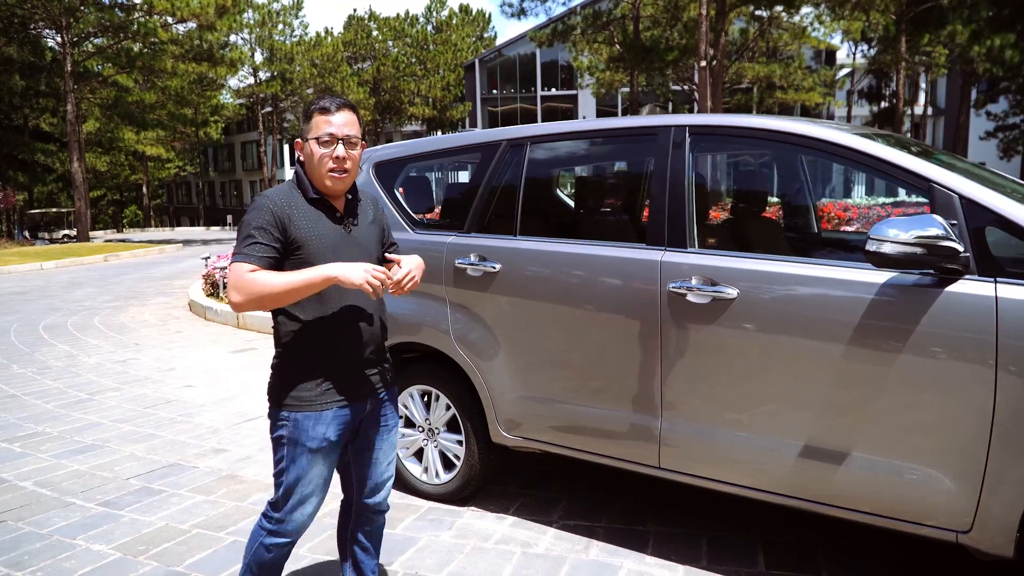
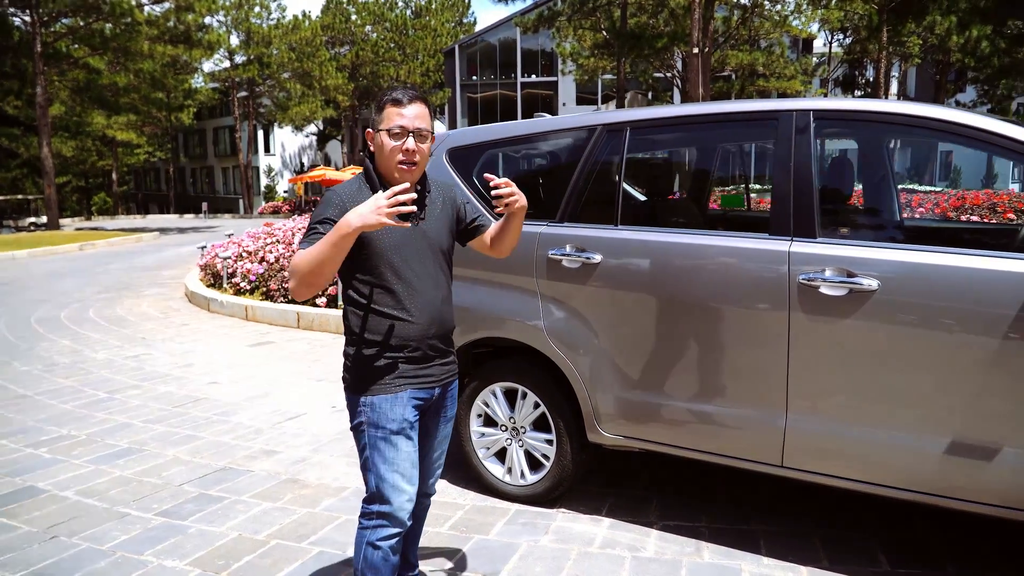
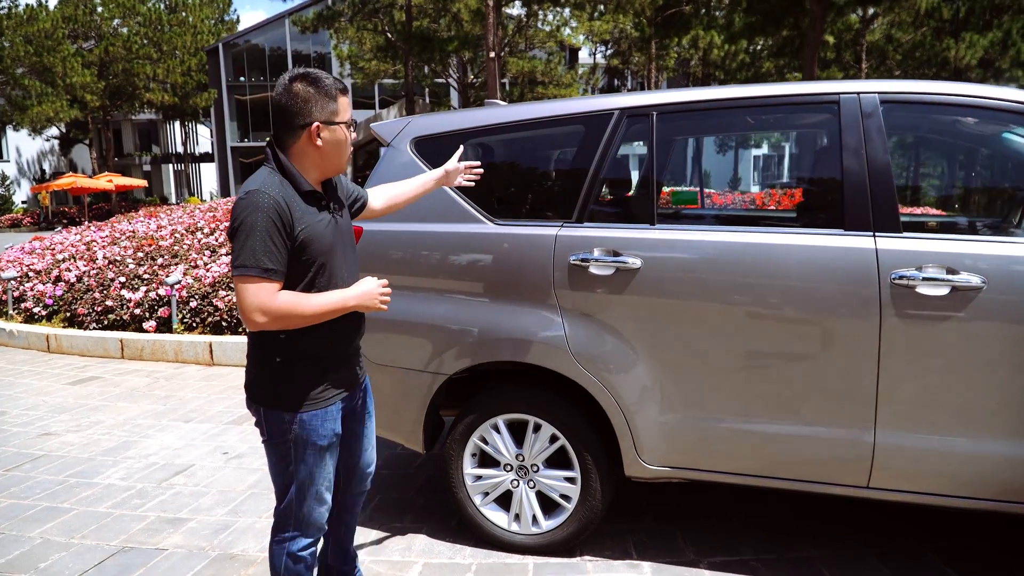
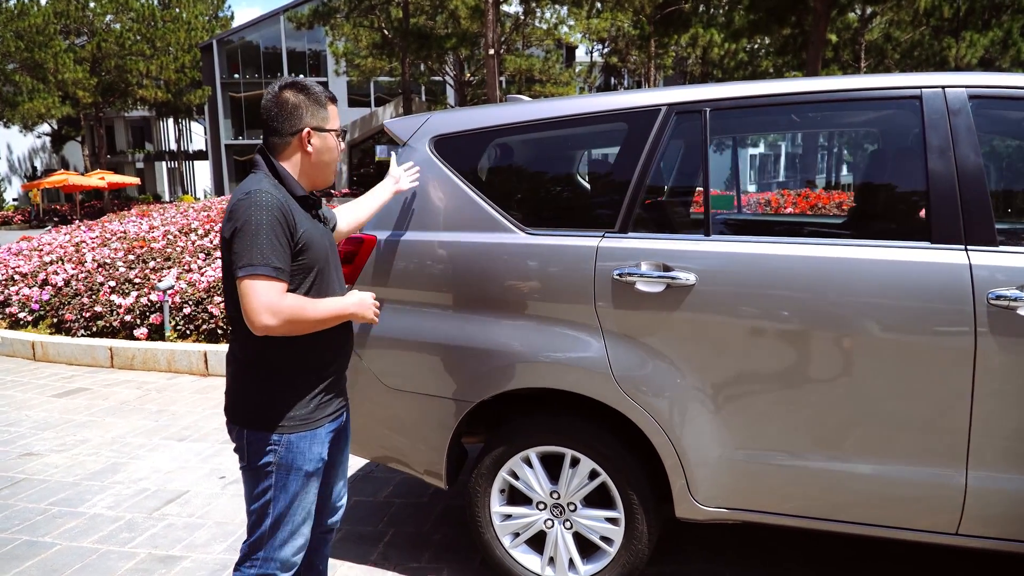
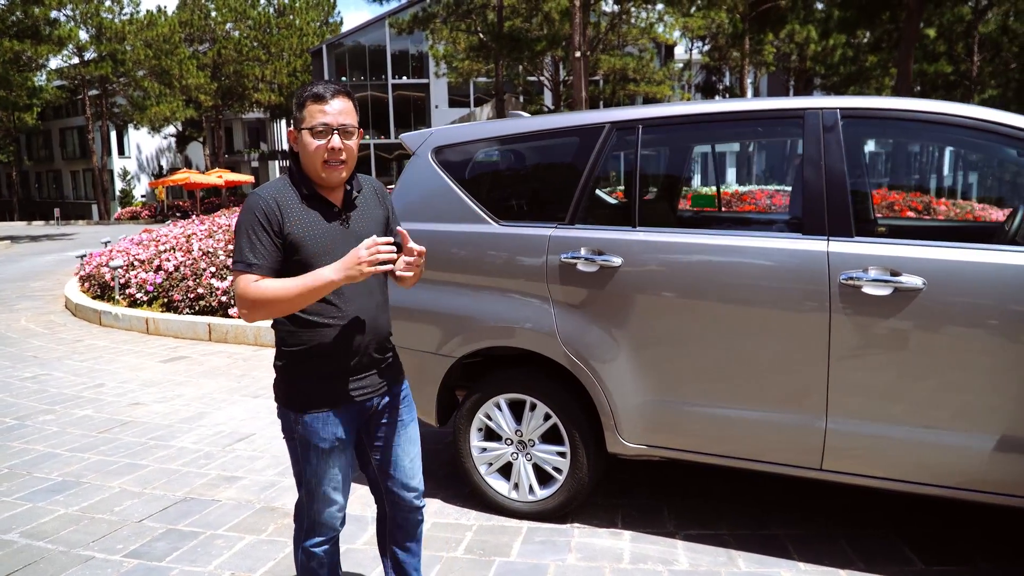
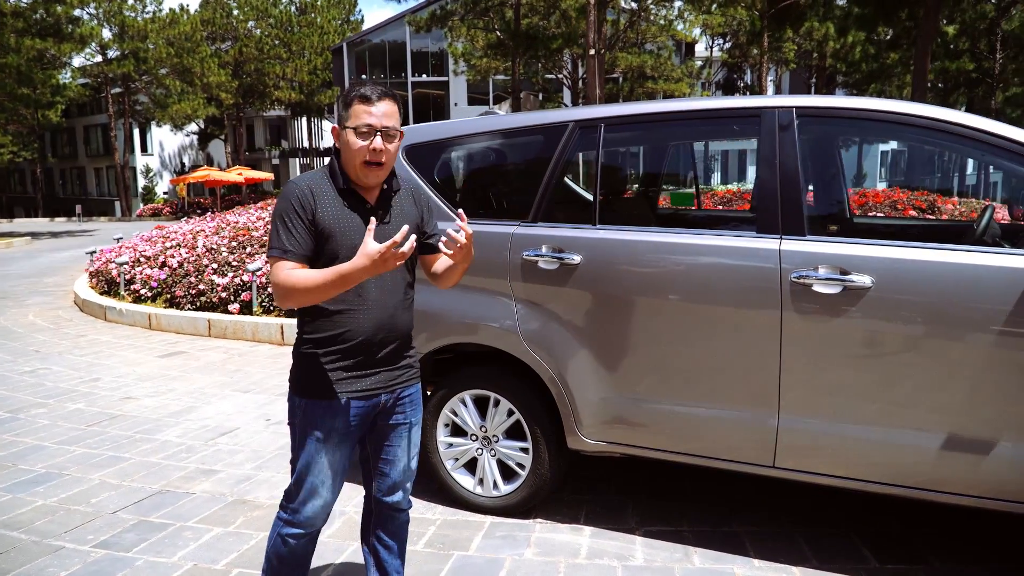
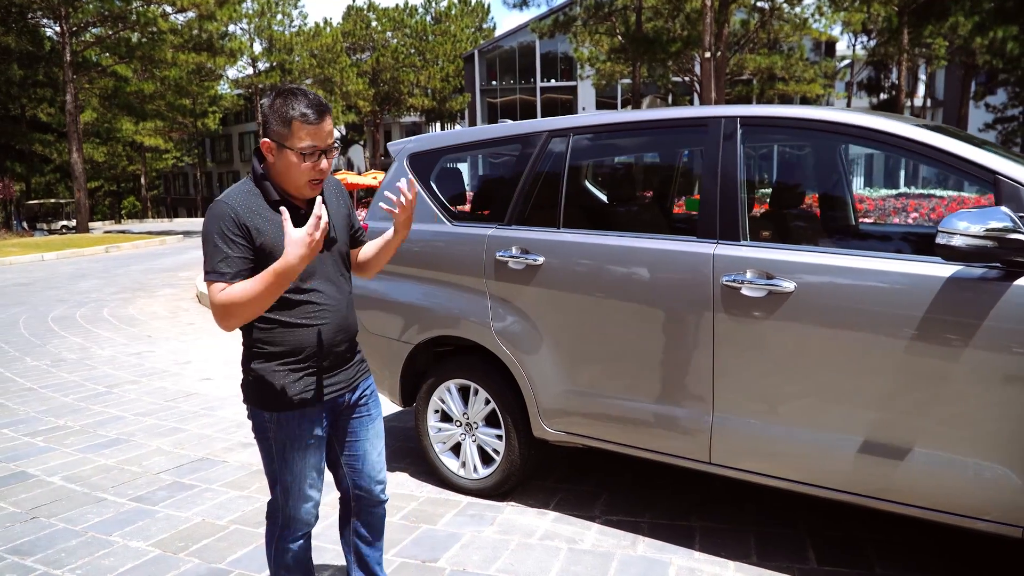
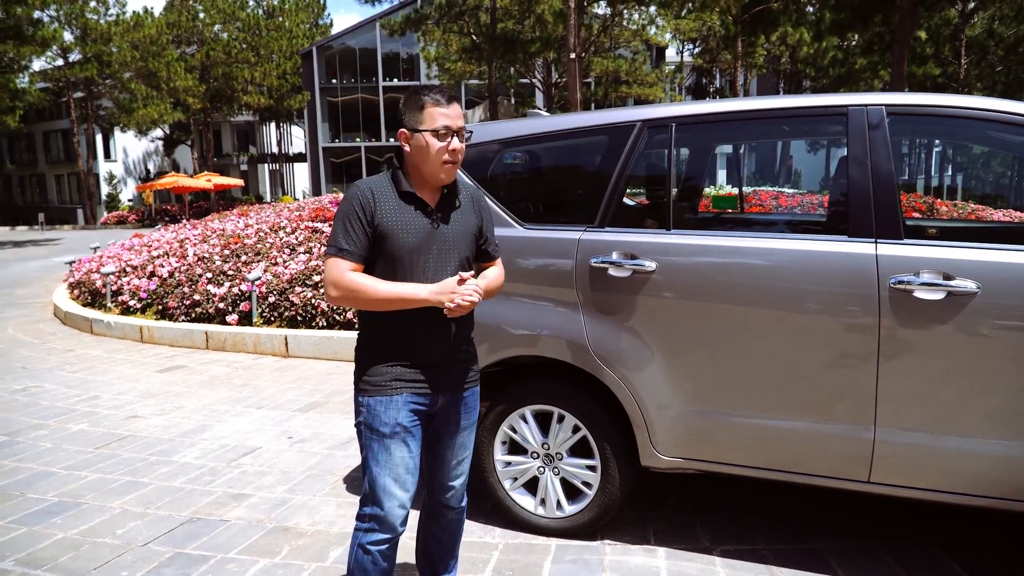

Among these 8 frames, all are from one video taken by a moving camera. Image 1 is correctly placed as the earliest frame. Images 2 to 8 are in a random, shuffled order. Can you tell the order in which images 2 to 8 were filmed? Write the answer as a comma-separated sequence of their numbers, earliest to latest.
7, 2, 6, 5, 8, 3, 4
